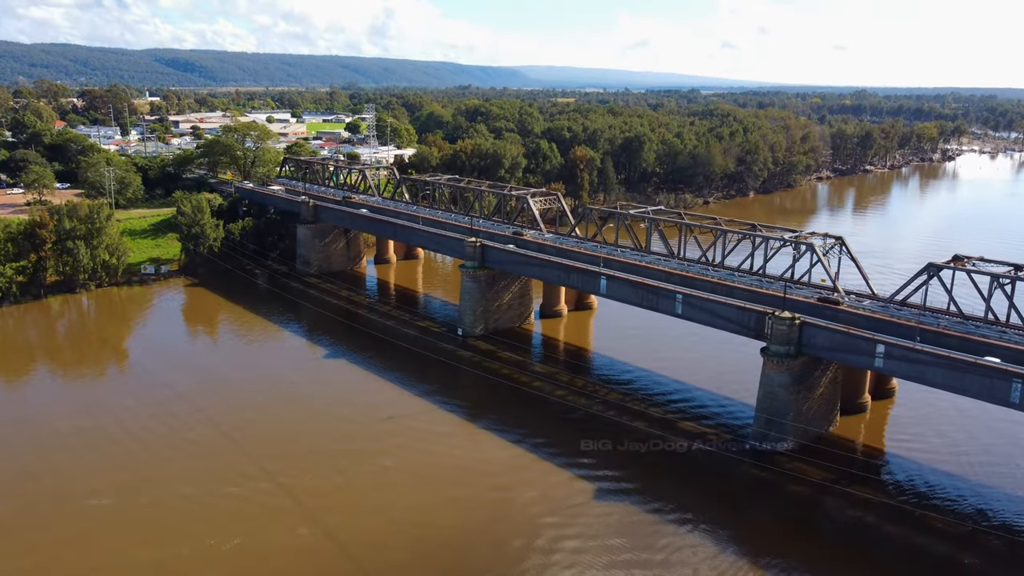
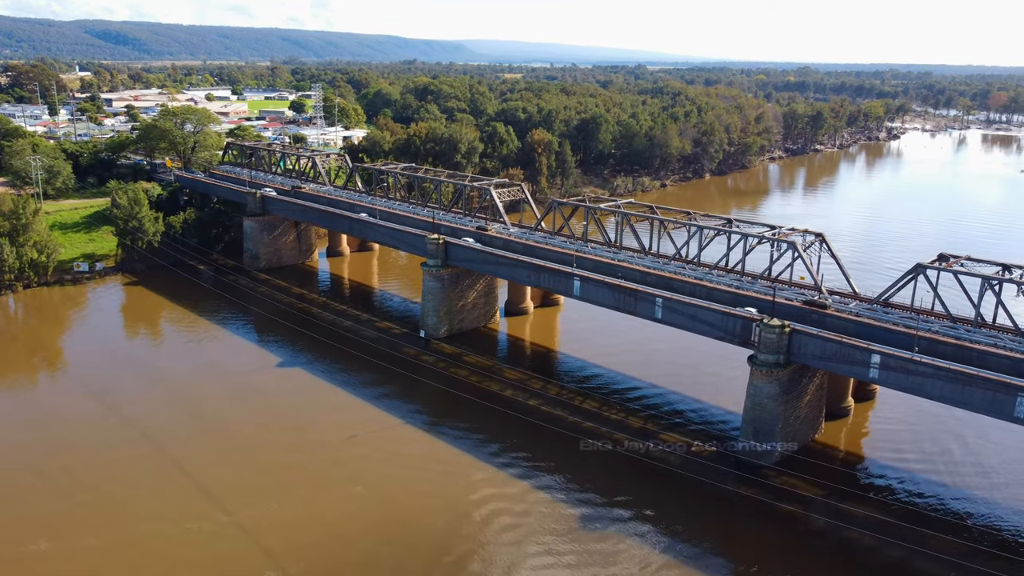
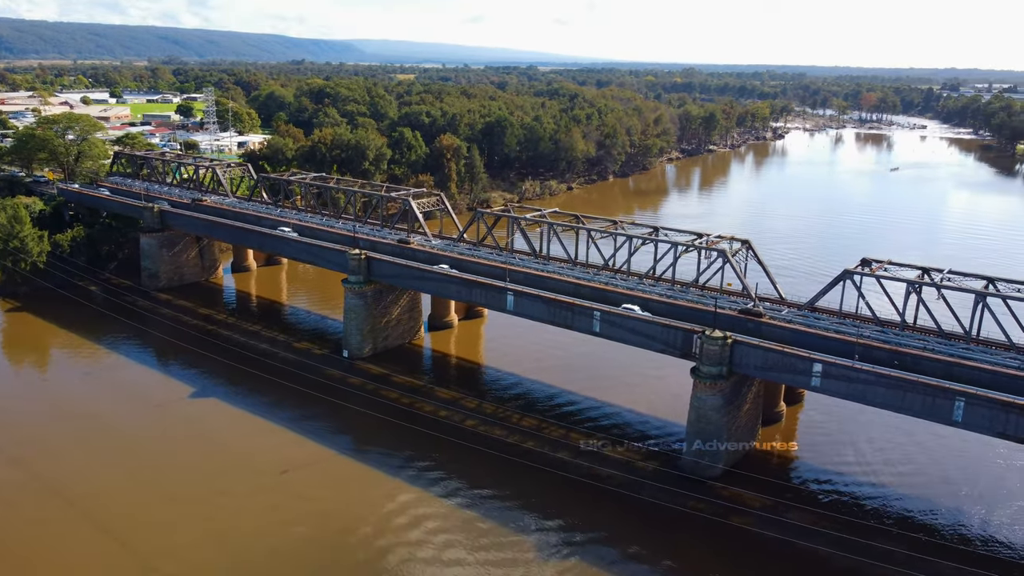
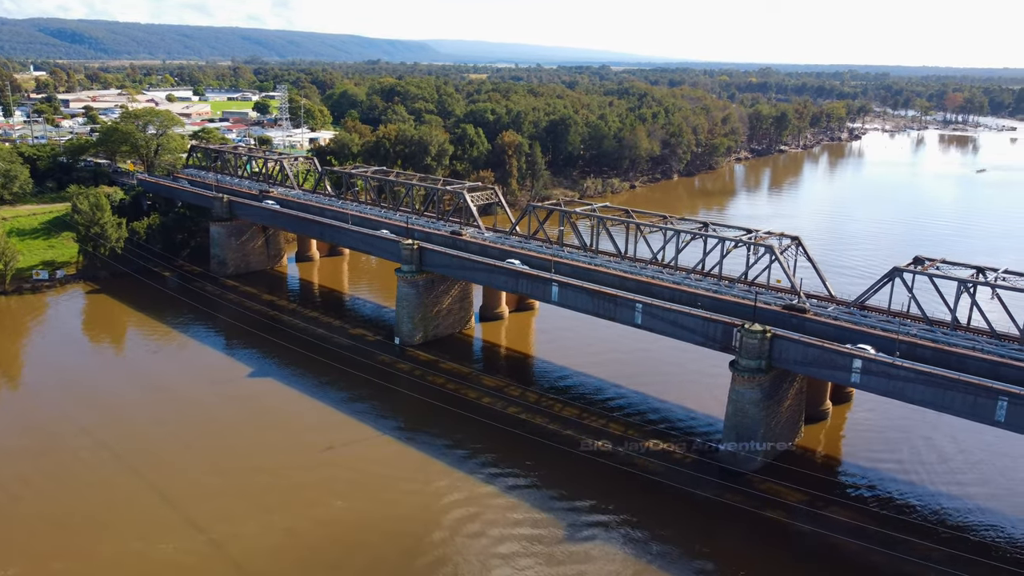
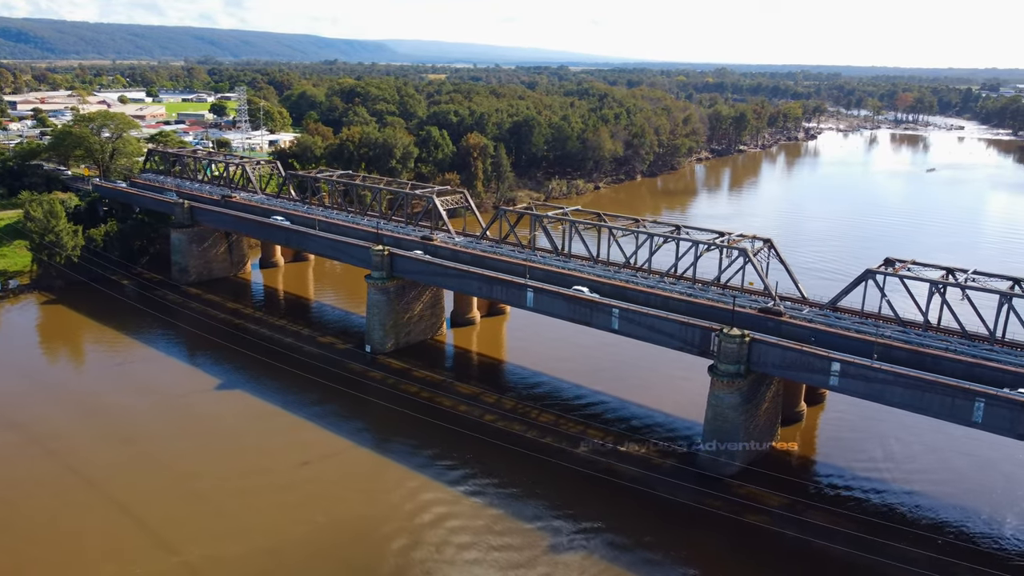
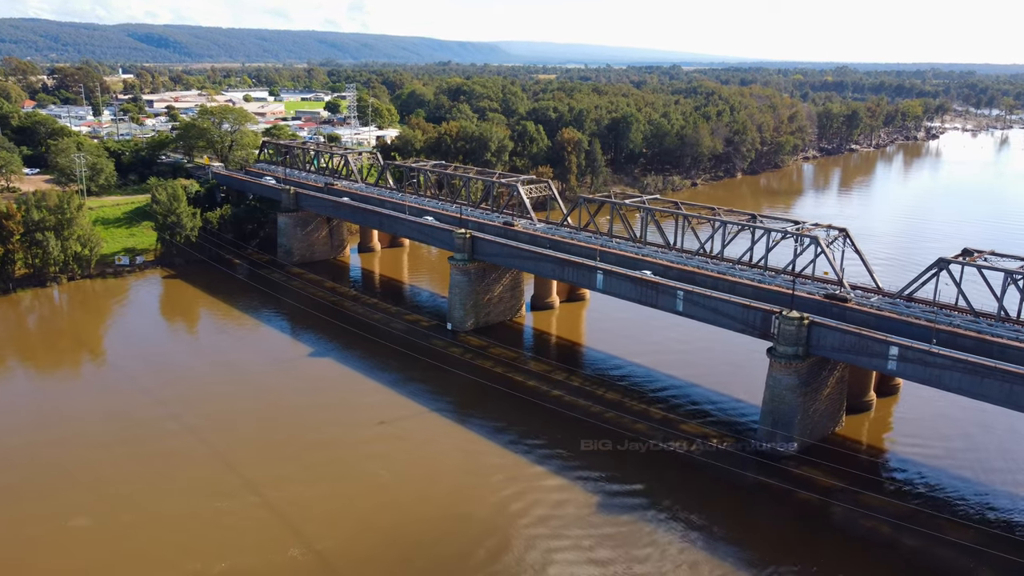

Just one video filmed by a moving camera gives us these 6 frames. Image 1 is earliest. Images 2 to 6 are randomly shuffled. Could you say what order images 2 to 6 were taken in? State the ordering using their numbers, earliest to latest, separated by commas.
6, 2, 4, 5, 3
